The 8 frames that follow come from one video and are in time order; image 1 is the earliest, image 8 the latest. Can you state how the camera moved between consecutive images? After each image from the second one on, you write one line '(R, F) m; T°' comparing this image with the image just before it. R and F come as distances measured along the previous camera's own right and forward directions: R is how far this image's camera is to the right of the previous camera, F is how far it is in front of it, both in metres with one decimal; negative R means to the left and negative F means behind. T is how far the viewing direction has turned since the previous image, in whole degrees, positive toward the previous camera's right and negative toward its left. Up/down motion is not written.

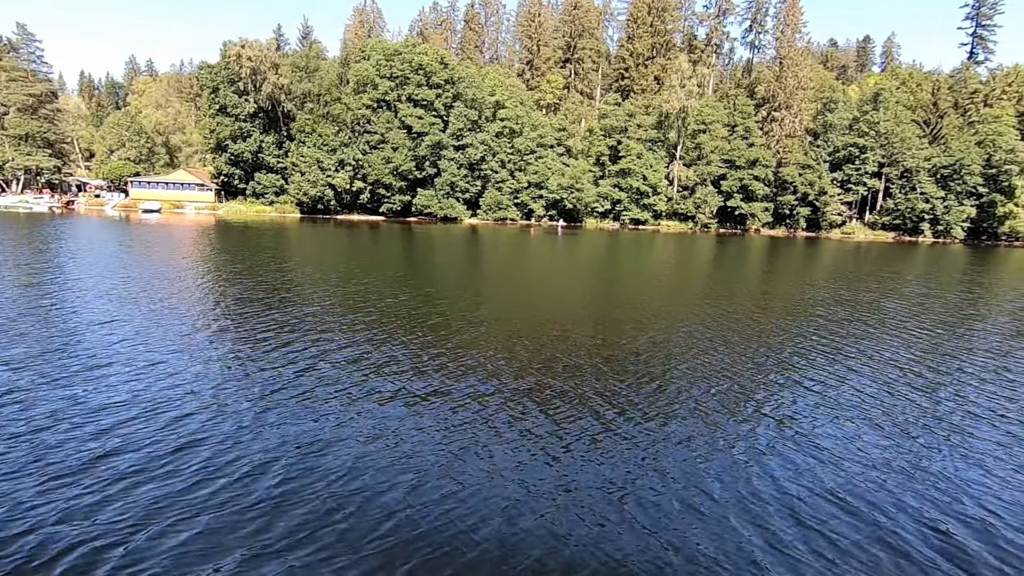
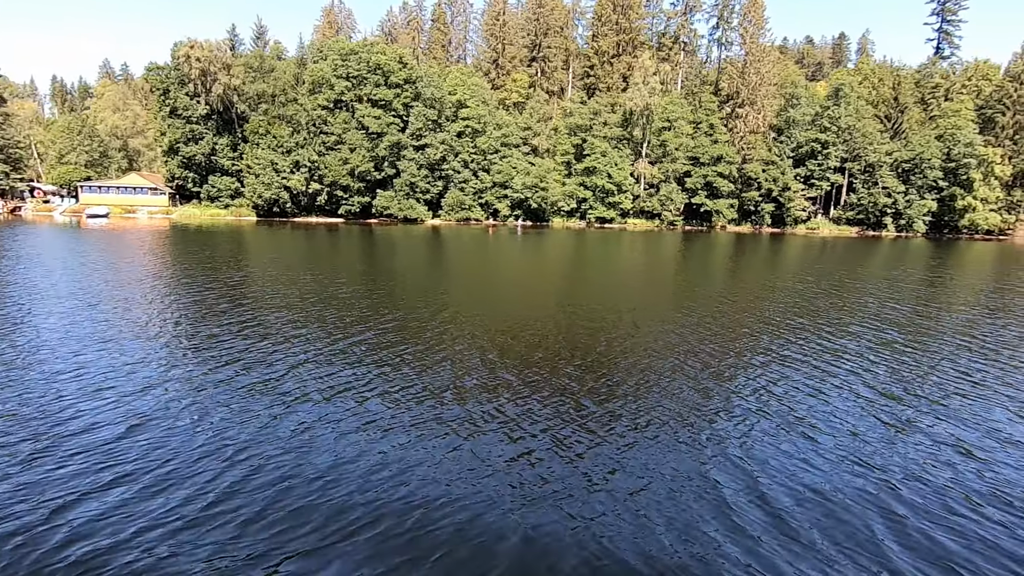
(+3.1, +0.5) m; +1°
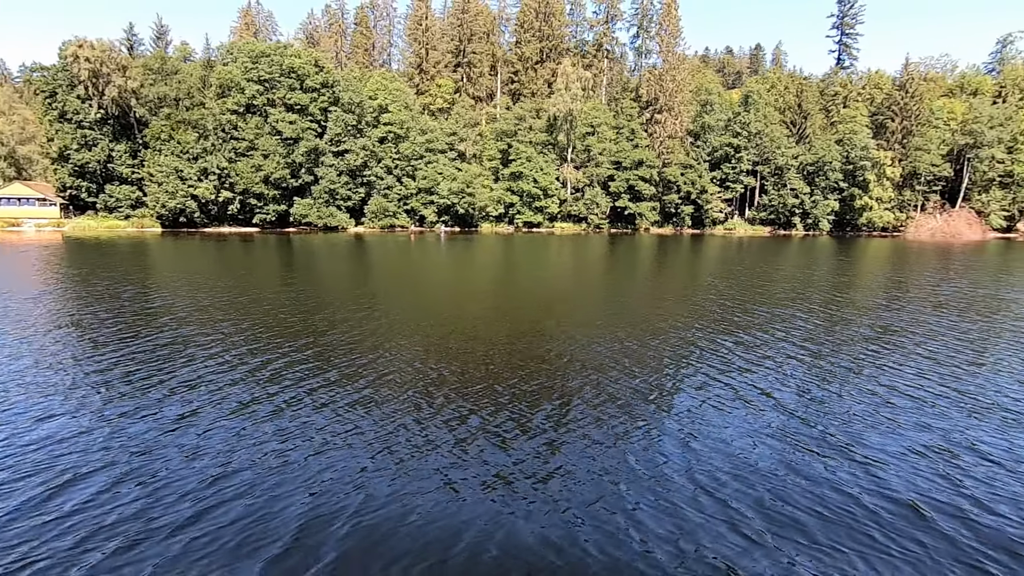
(+1.9, +0.3) m; +6°
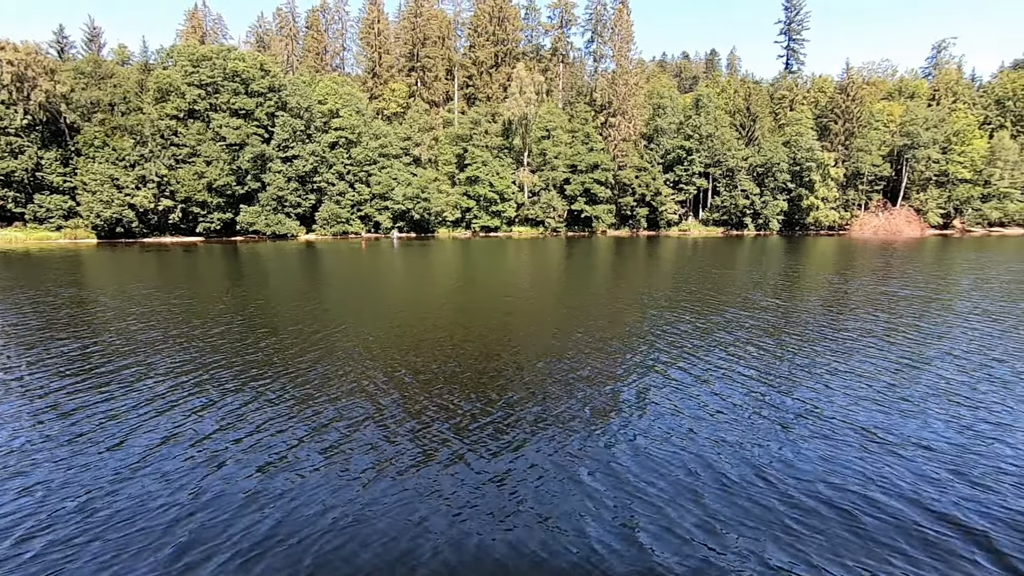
(+1.4, +0.3) m; +3°
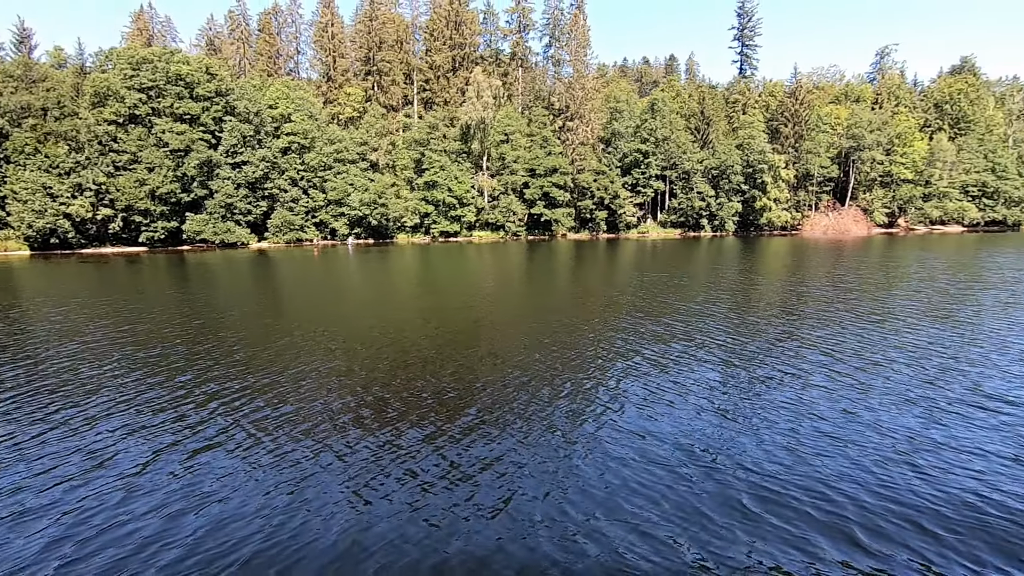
(+1.2, +0.3) m; +3°
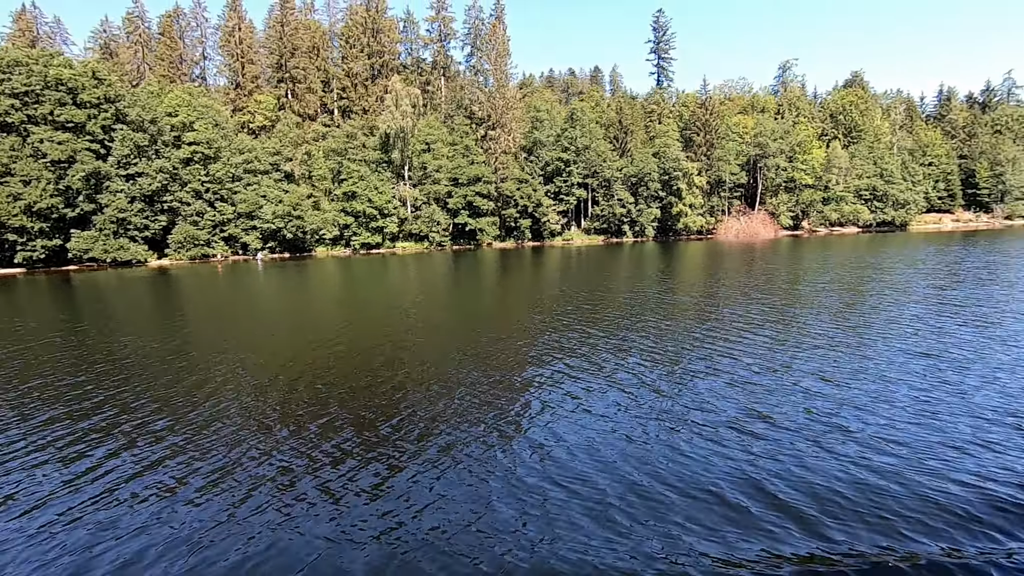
(+1.6, +0.5) m; +6°
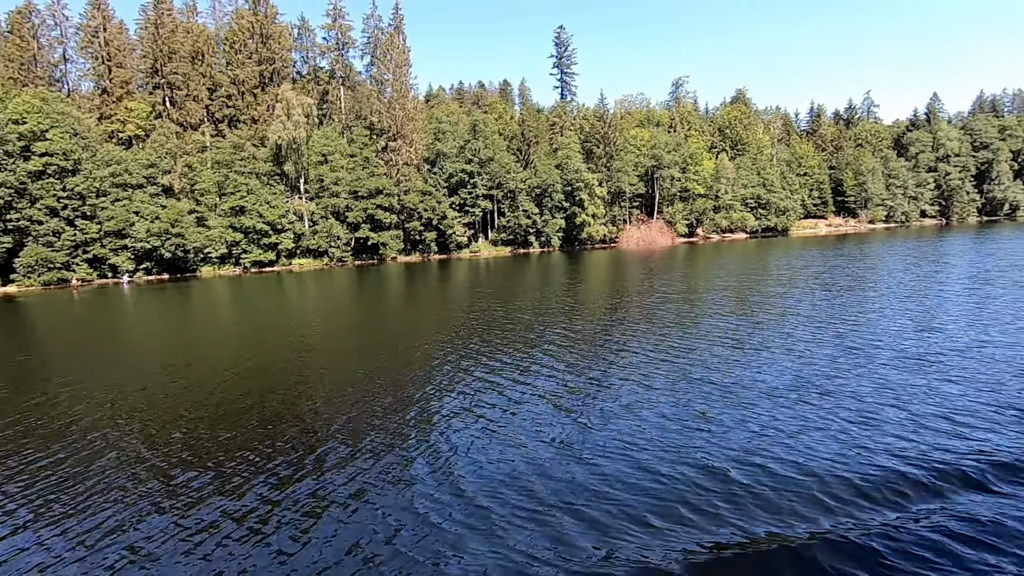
(+1.8, +0.8) m; +8°
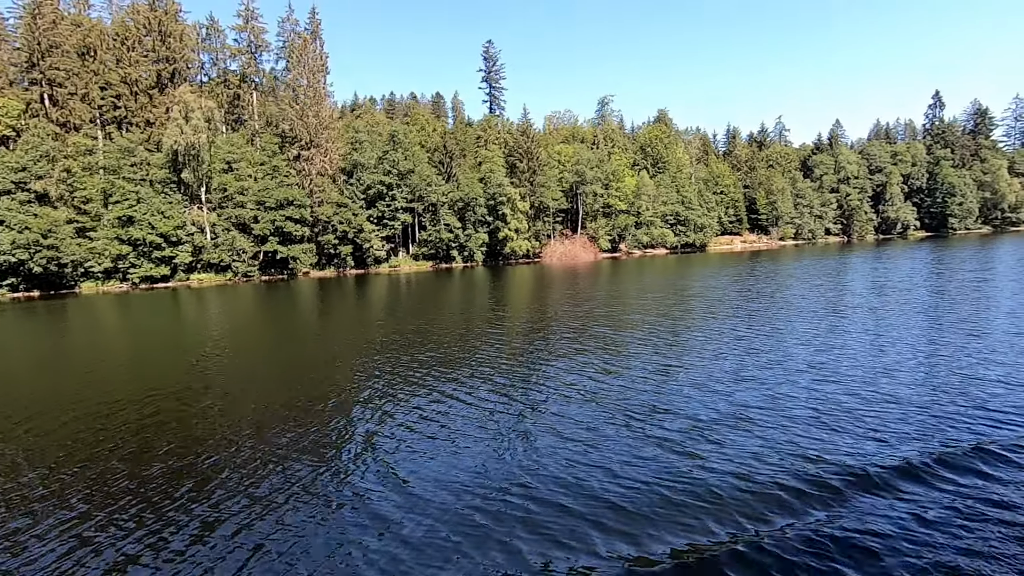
(+2.2, +1.5) m; +6°
